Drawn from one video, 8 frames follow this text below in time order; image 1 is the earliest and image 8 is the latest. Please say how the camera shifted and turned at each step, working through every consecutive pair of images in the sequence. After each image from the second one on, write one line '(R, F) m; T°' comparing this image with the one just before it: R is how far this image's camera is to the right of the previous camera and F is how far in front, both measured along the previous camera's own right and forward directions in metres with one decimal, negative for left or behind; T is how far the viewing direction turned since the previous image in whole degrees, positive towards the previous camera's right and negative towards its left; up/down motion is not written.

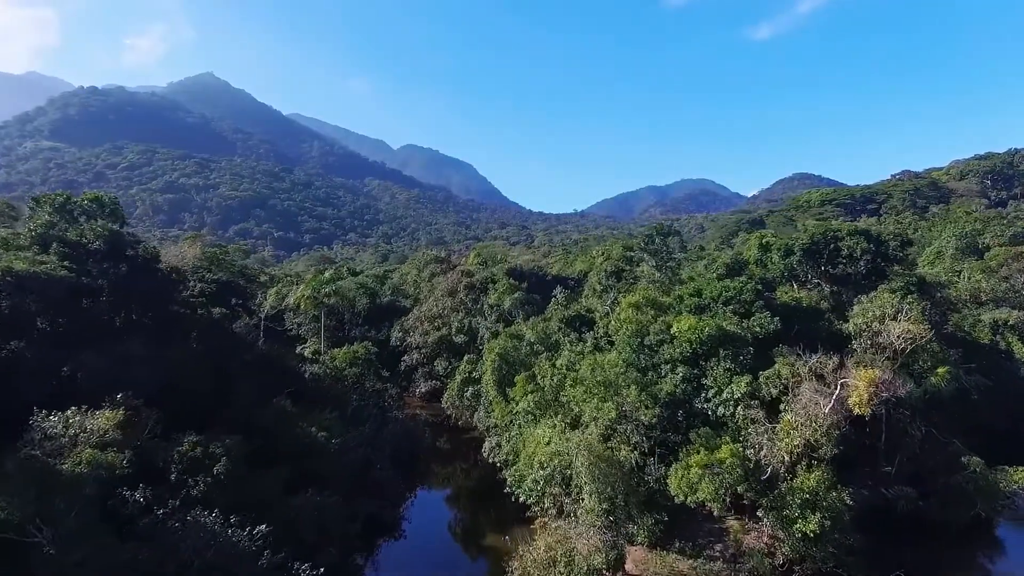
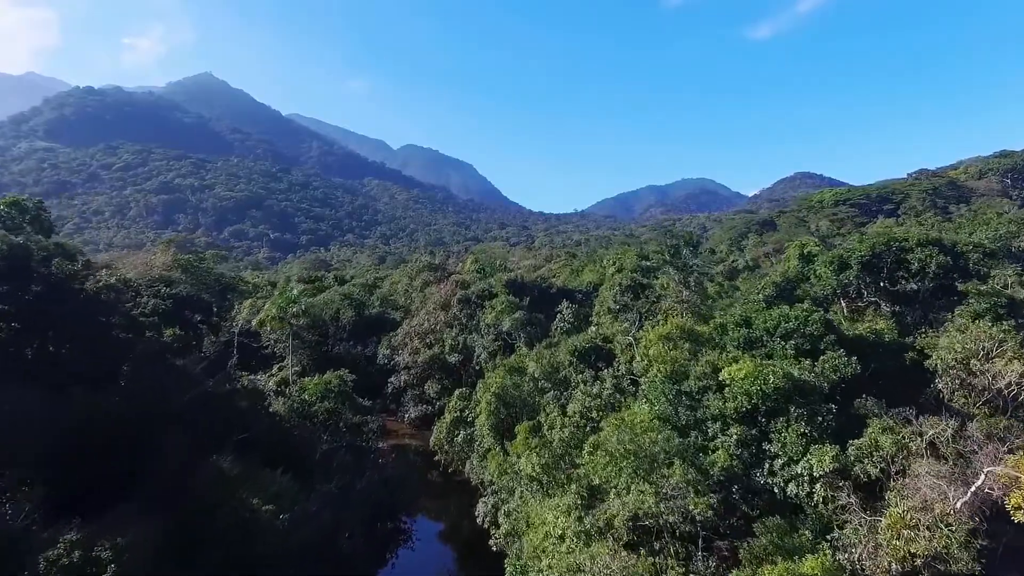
(0.0, +3.2) m; 0°
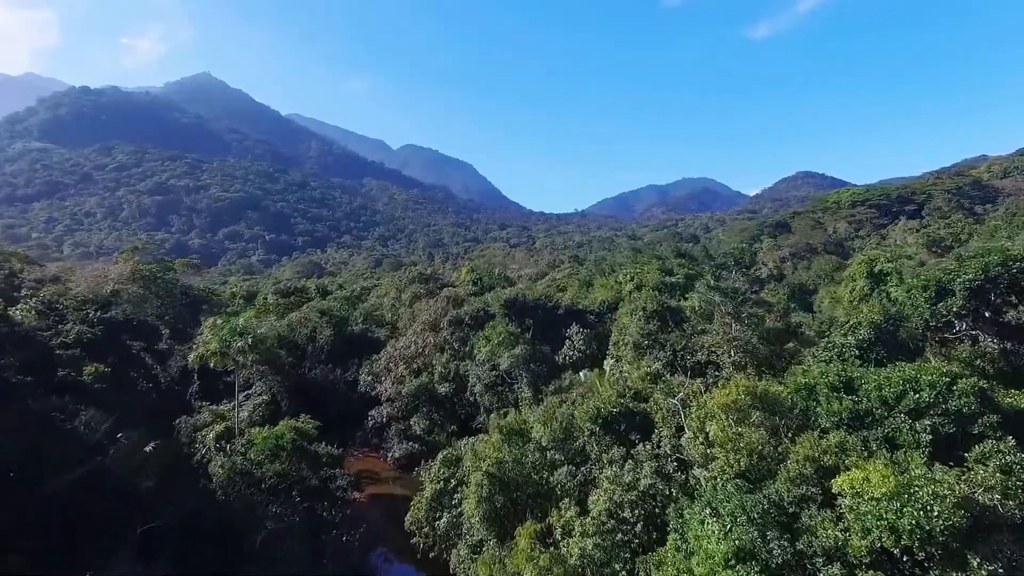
(0.0, +3.7) m; 0°
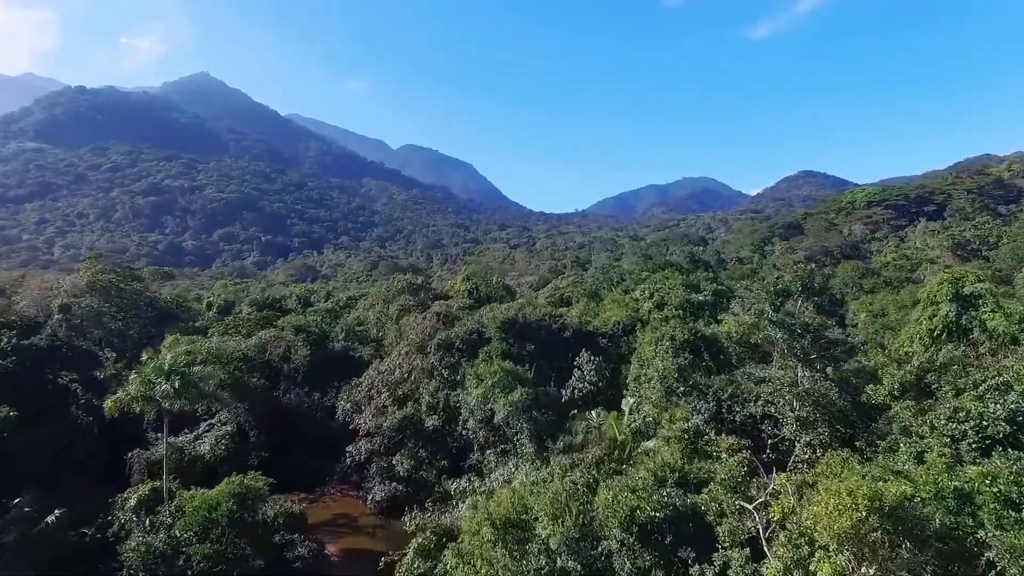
(+0.1, +3.1) m; 0°
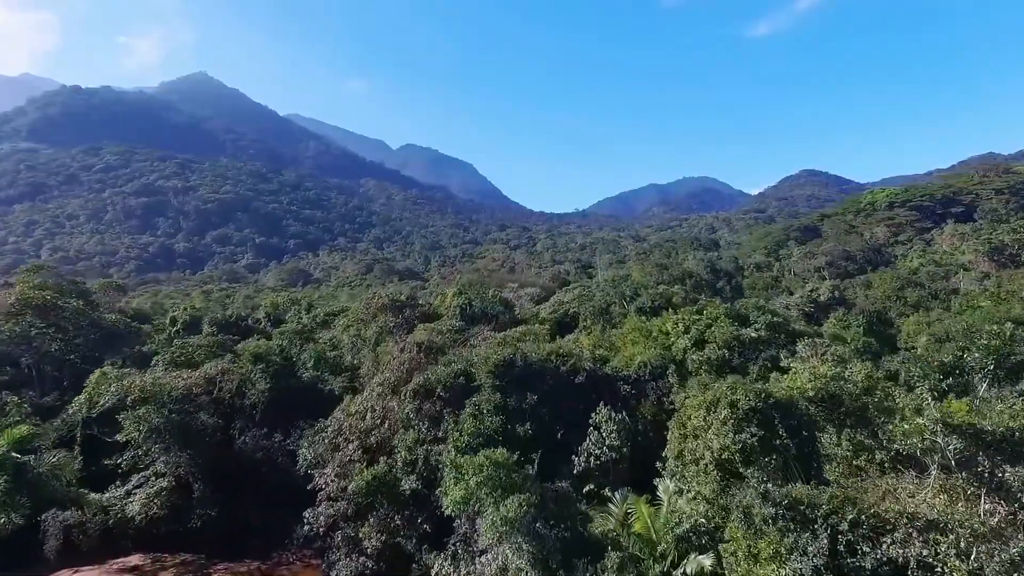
(+0.1, +3.9) m; 0°
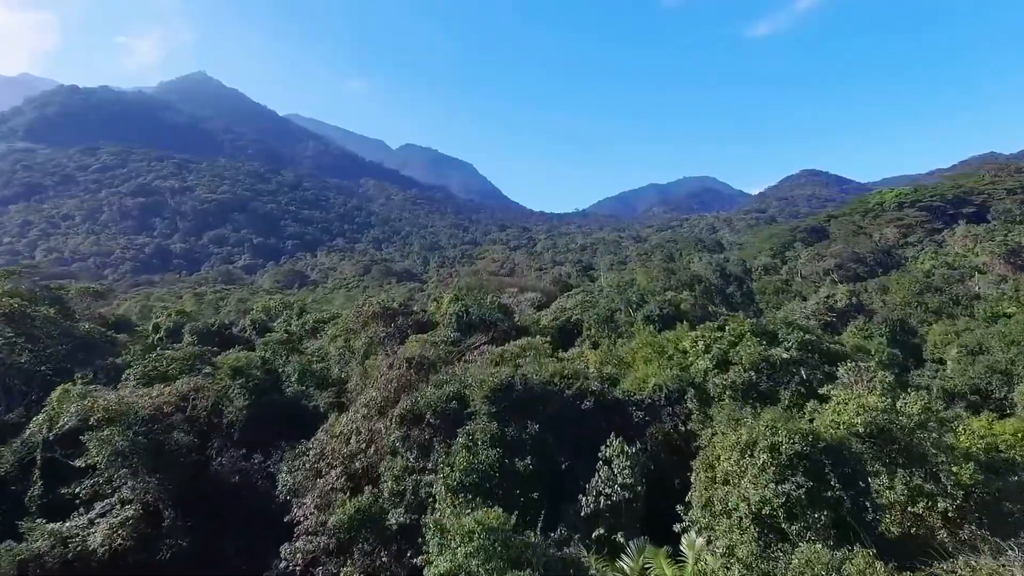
(0.0, +1.6) m; 0°
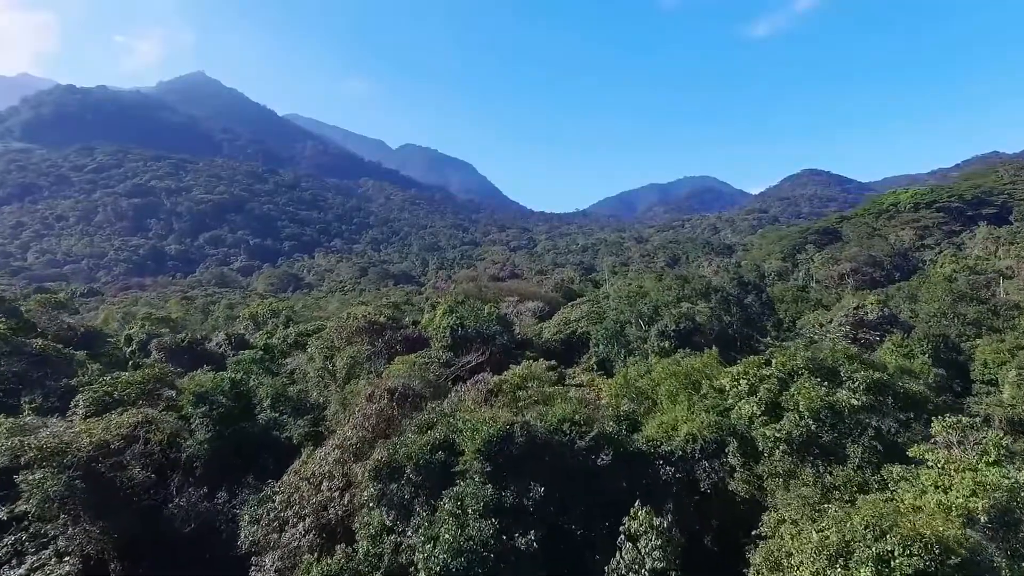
(0.0, +2.4) m; 0°
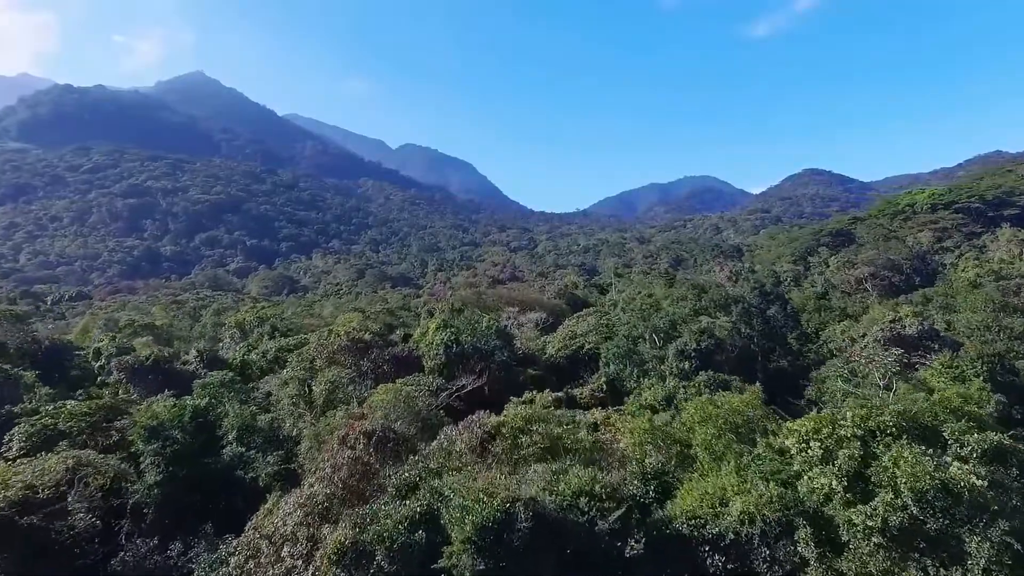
(0.0, +2.4) m; 0°
